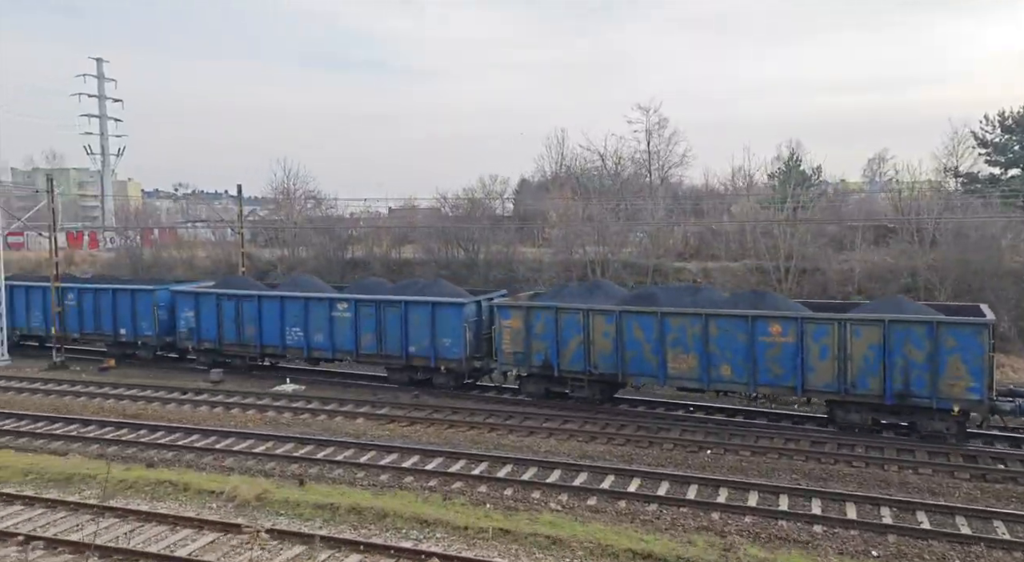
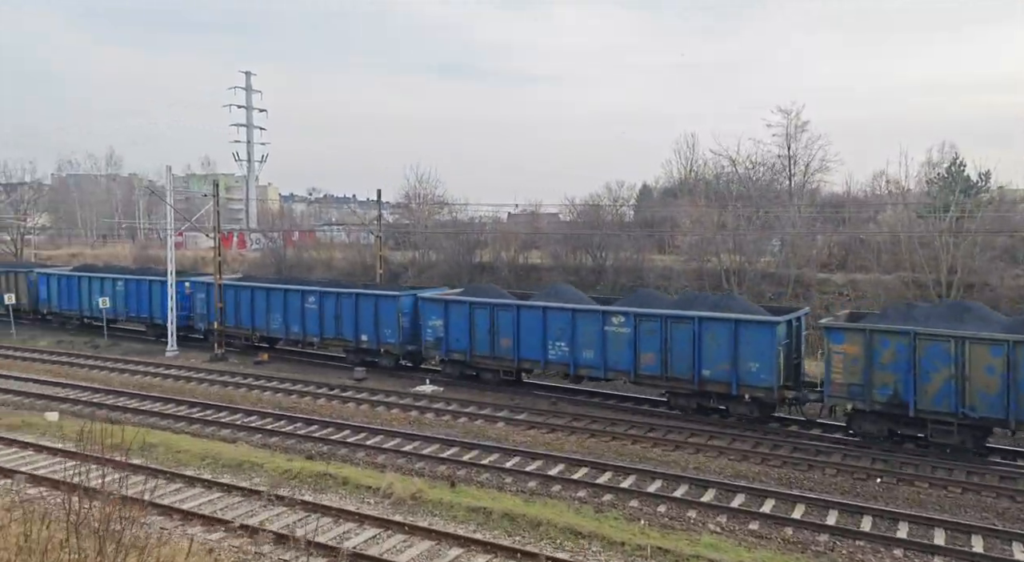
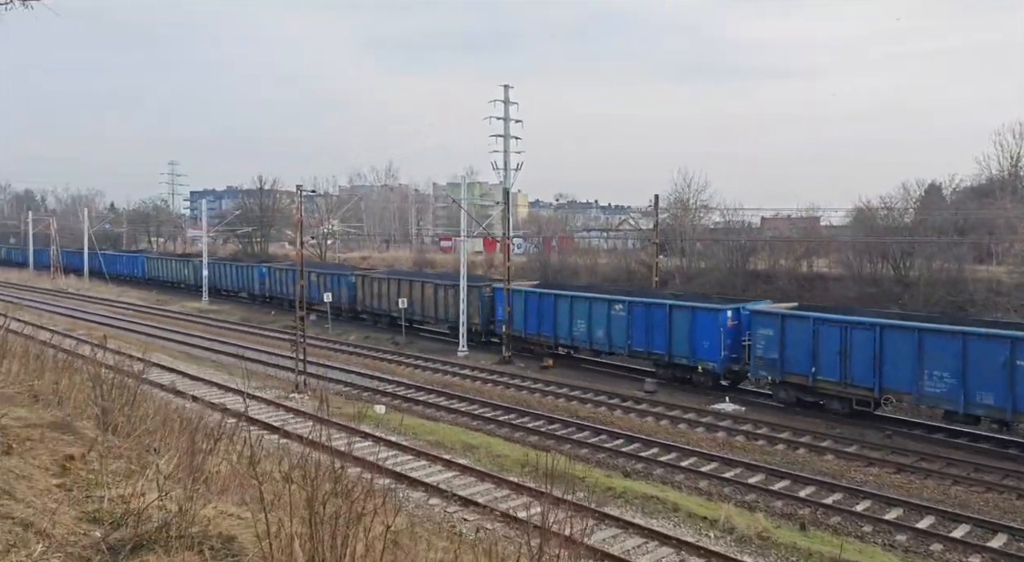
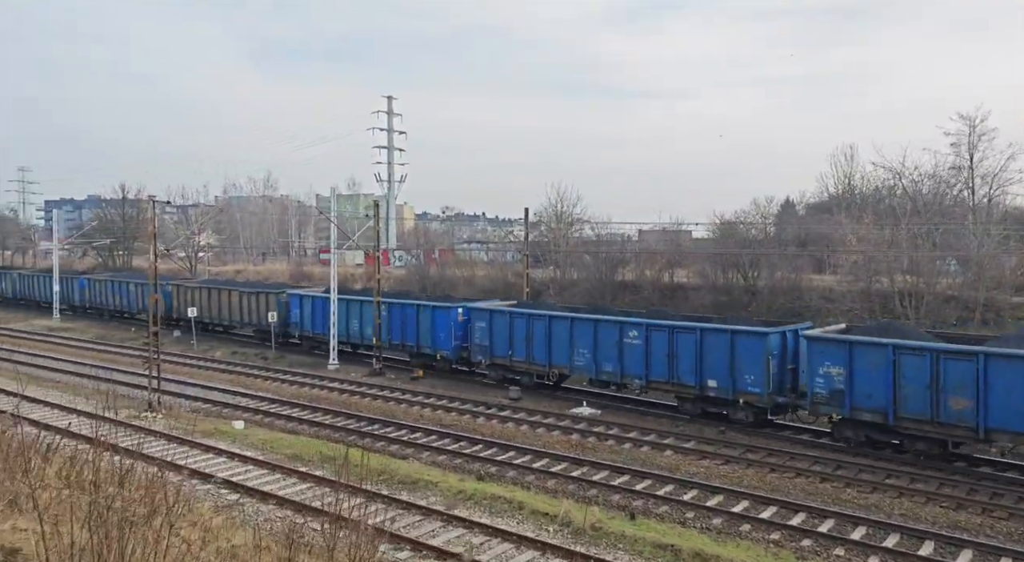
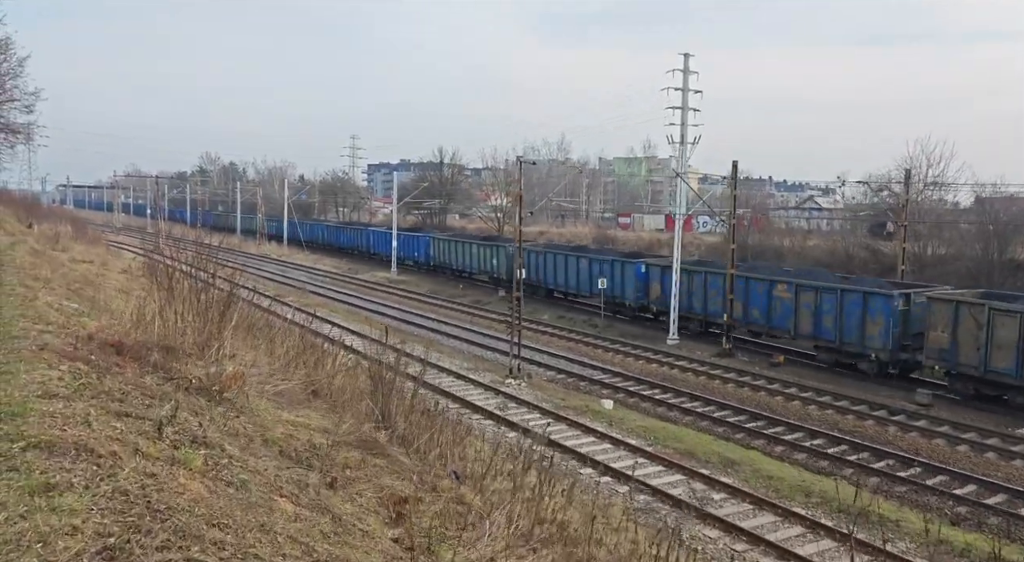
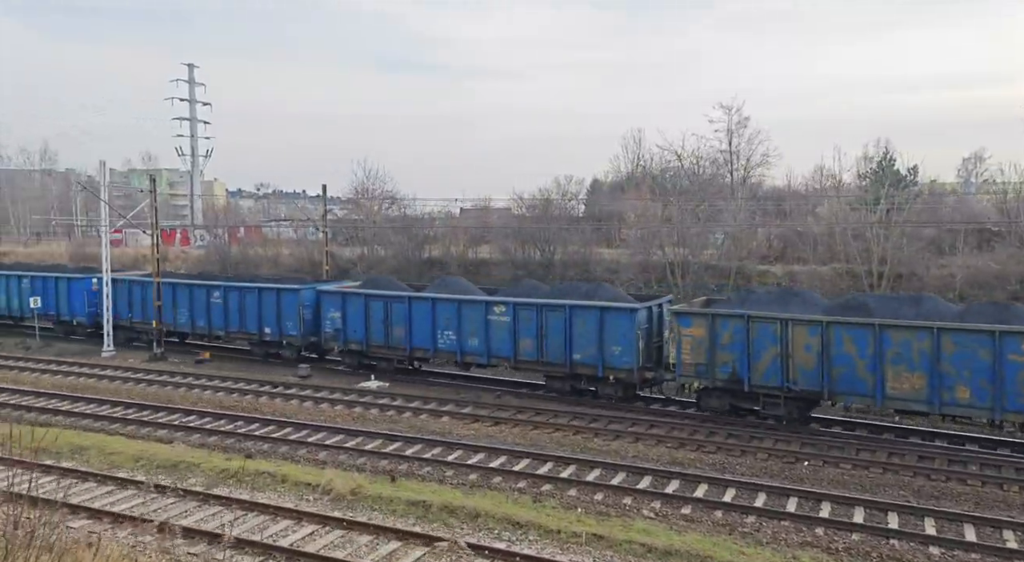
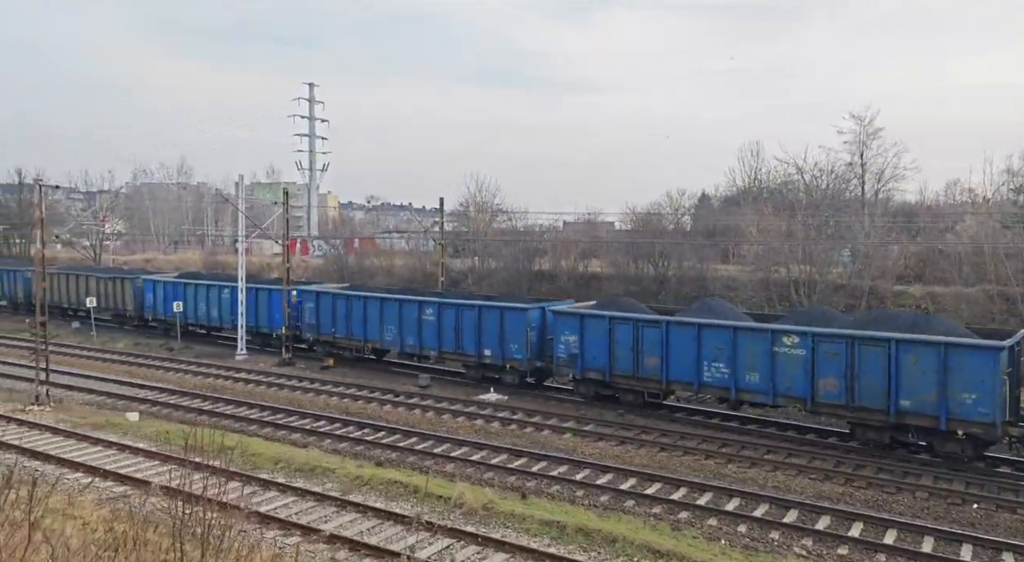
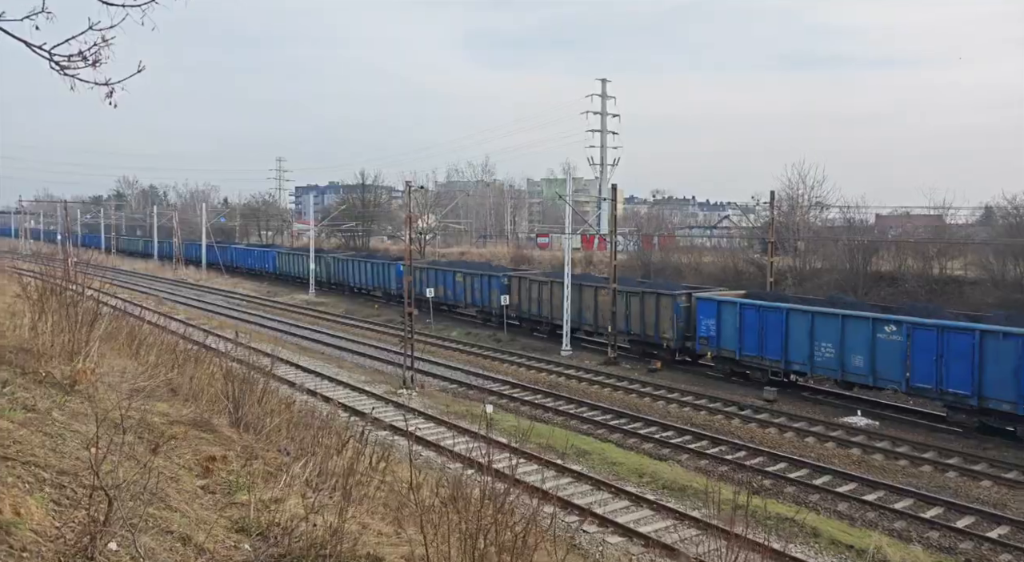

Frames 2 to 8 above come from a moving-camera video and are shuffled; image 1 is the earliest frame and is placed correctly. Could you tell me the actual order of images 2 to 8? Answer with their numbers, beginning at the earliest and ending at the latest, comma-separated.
6, 2, 7, 4, 3, 8, 5
